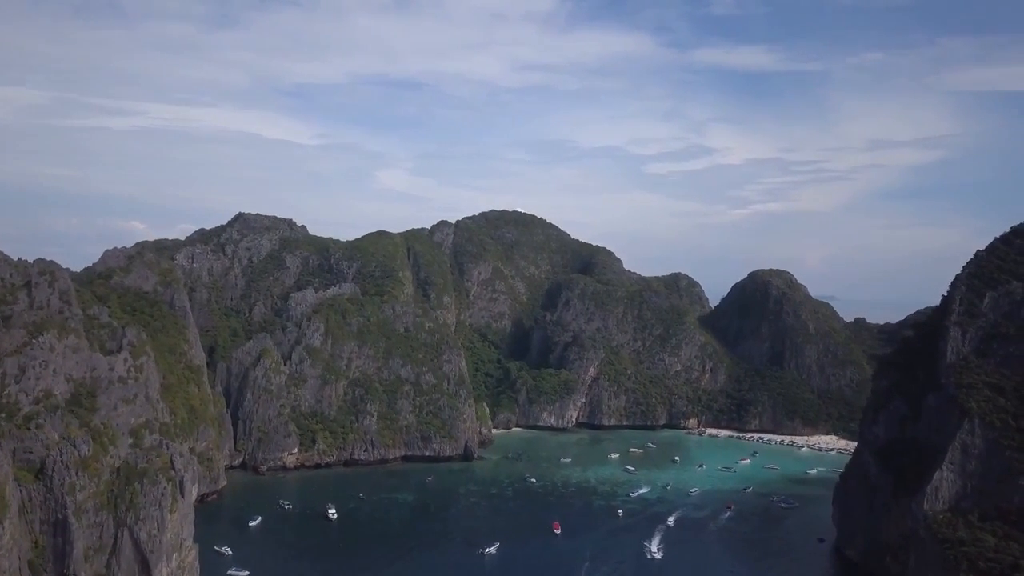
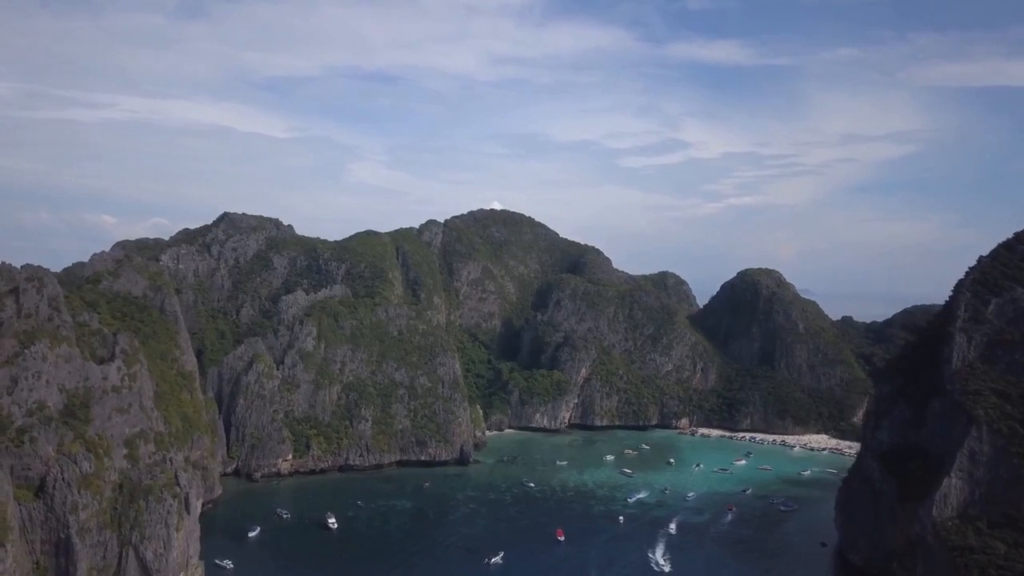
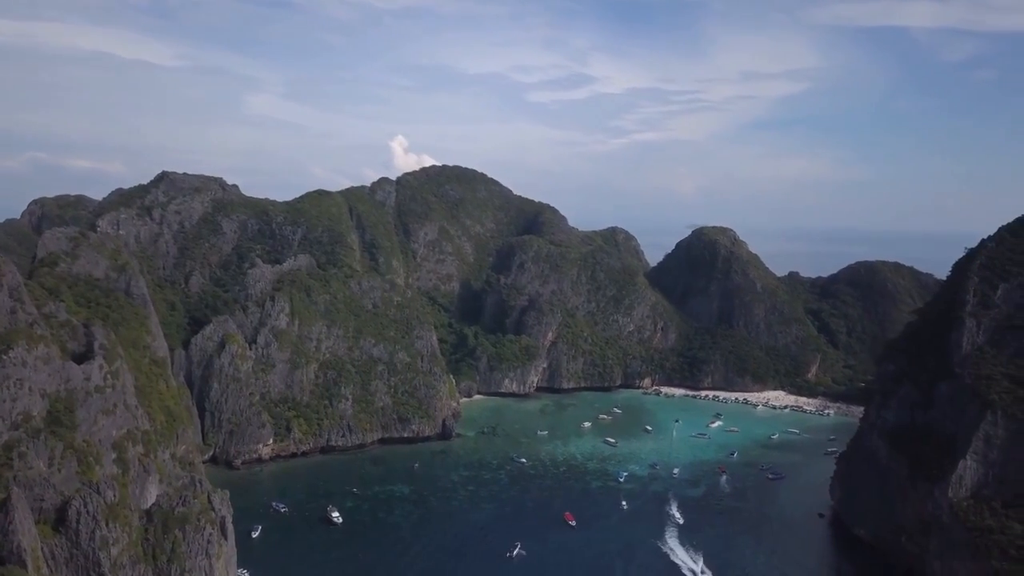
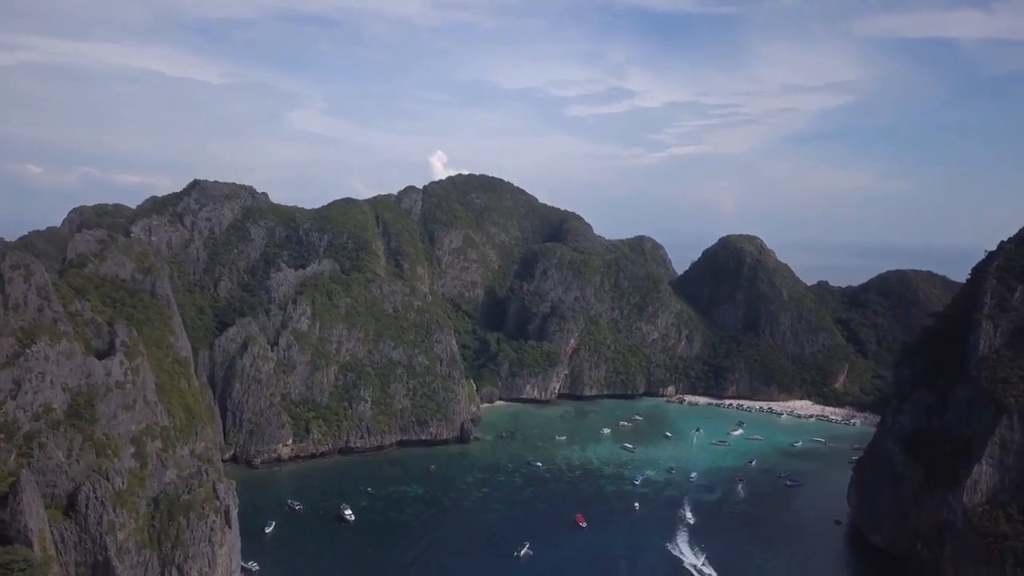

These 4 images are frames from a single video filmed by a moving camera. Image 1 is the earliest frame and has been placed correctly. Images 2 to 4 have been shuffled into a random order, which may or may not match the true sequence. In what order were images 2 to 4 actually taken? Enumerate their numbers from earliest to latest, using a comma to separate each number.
2, 4, 3
